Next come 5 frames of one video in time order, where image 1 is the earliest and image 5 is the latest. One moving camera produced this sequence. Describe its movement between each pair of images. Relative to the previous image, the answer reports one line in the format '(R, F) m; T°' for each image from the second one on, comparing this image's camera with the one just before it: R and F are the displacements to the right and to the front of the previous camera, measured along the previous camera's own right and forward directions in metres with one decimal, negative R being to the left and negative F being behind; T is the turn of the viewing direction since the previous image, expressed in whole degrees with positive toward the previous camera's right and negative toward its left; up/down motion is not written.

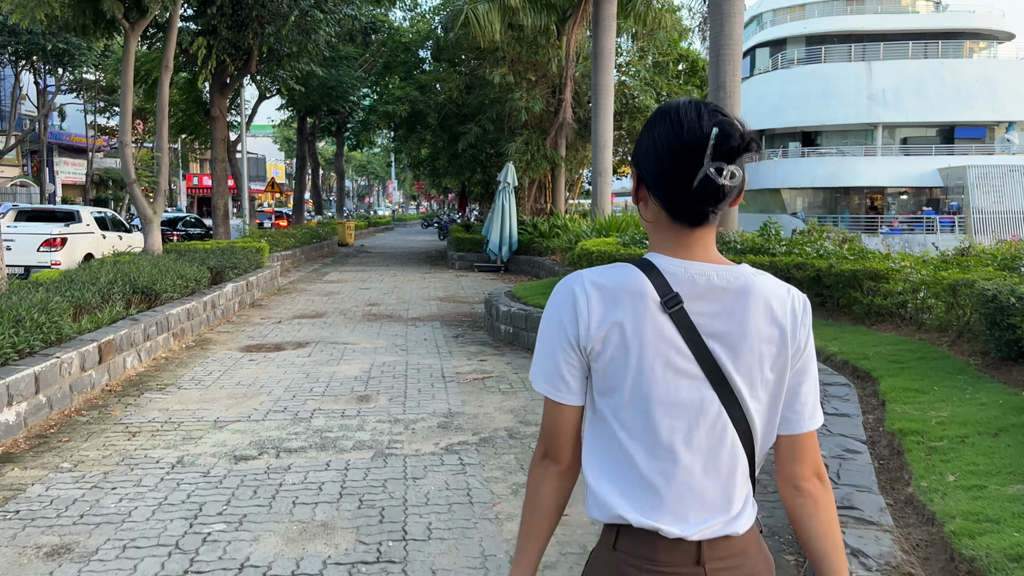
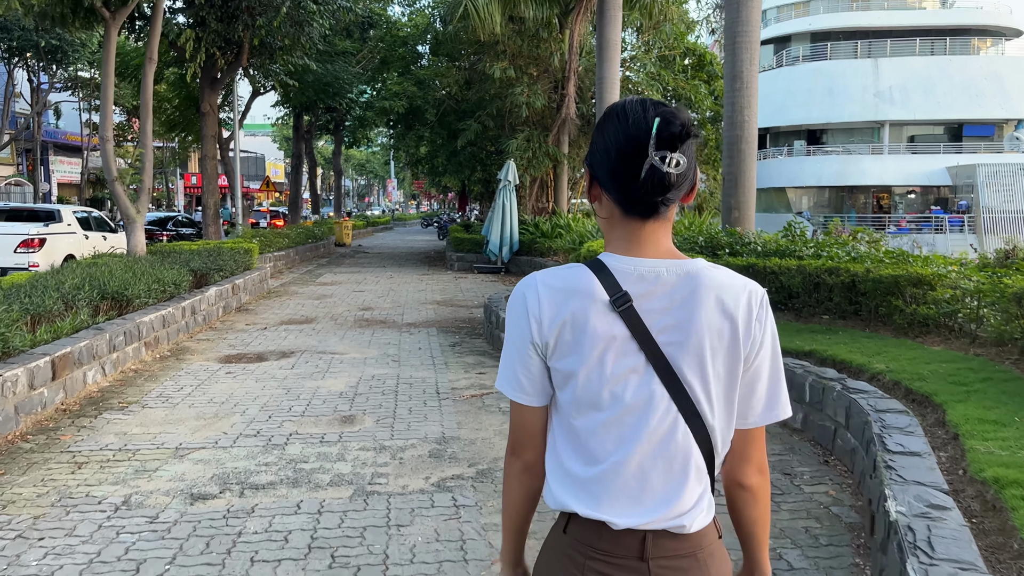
(0.0, +0.7) m; 0°
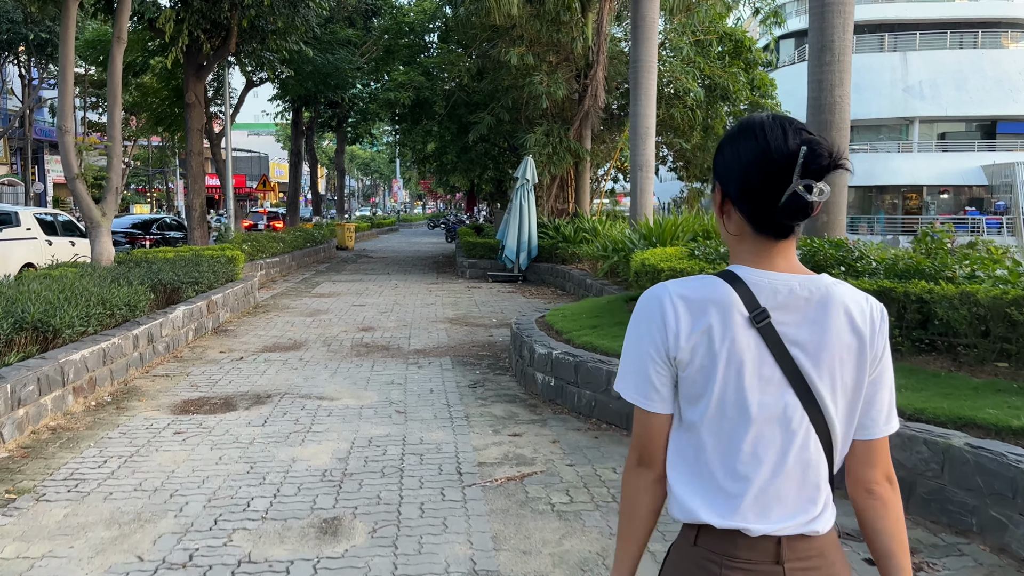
(-0.2, +1.8) m; 0°
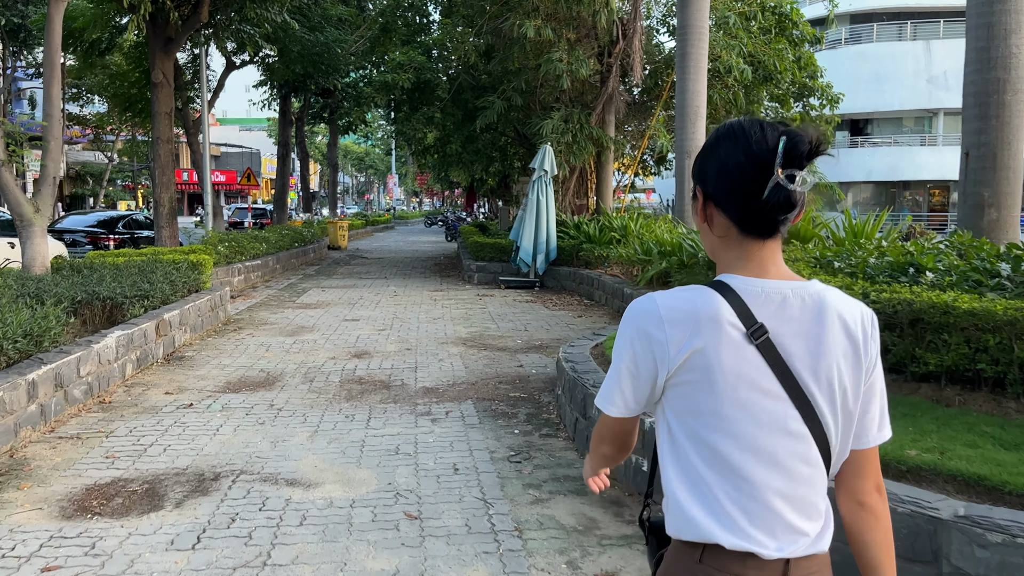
(-0.3, +2.1) m; 0°
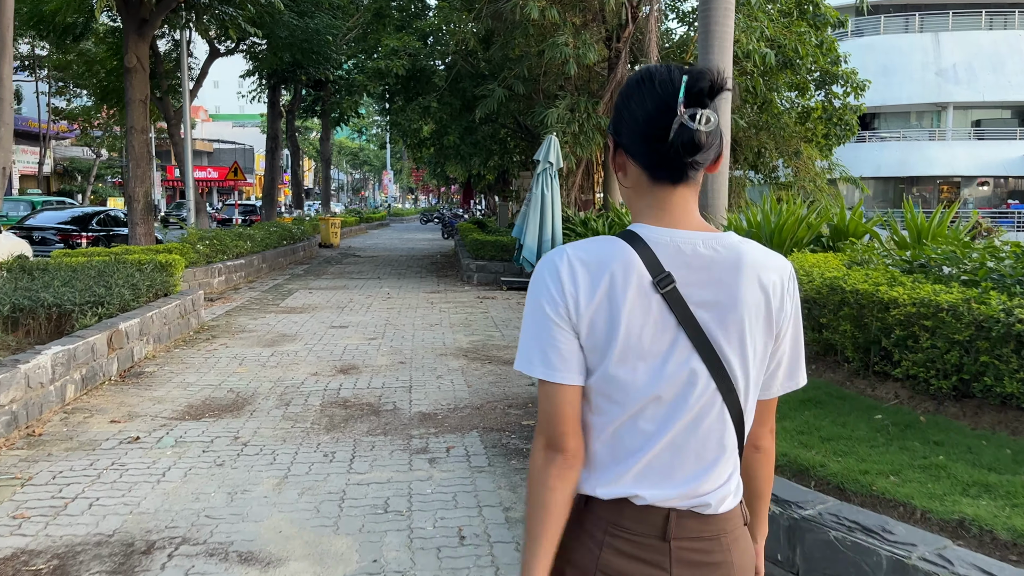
(-0.1, +1.0) m; 0°
